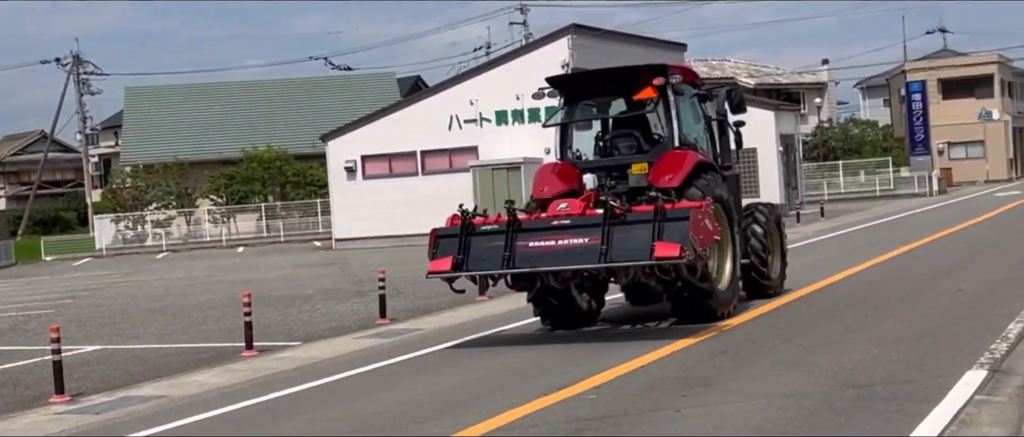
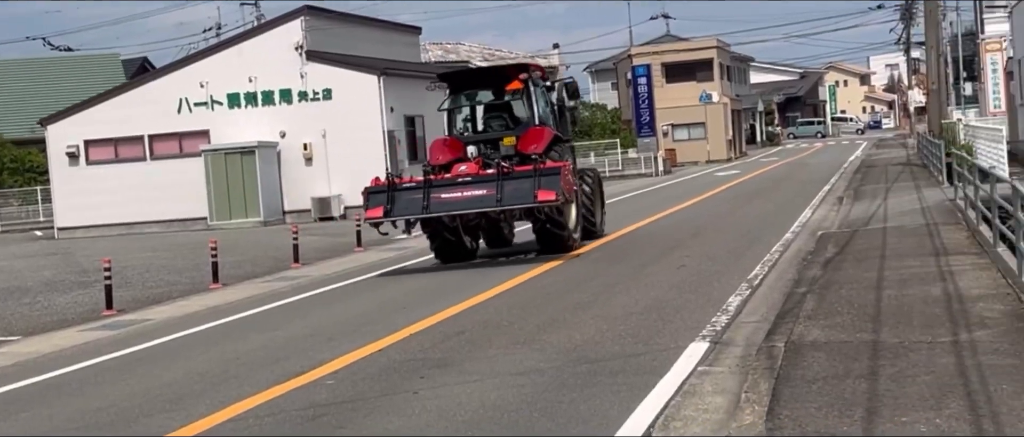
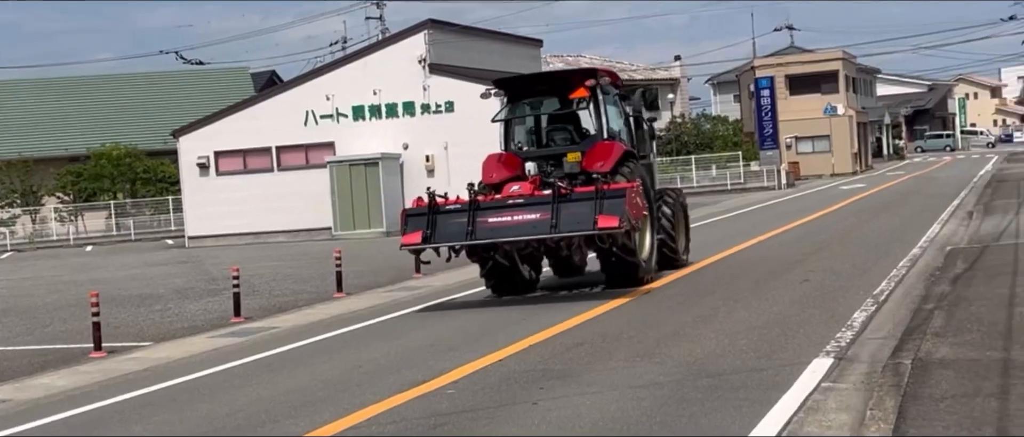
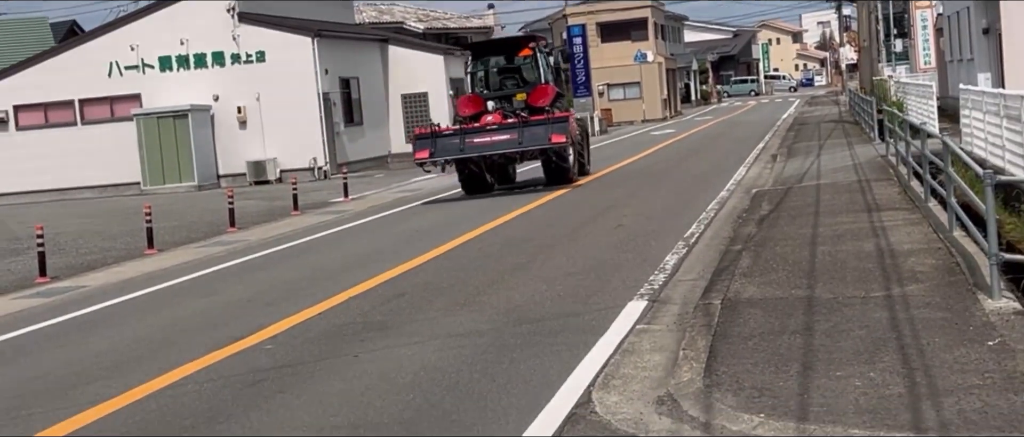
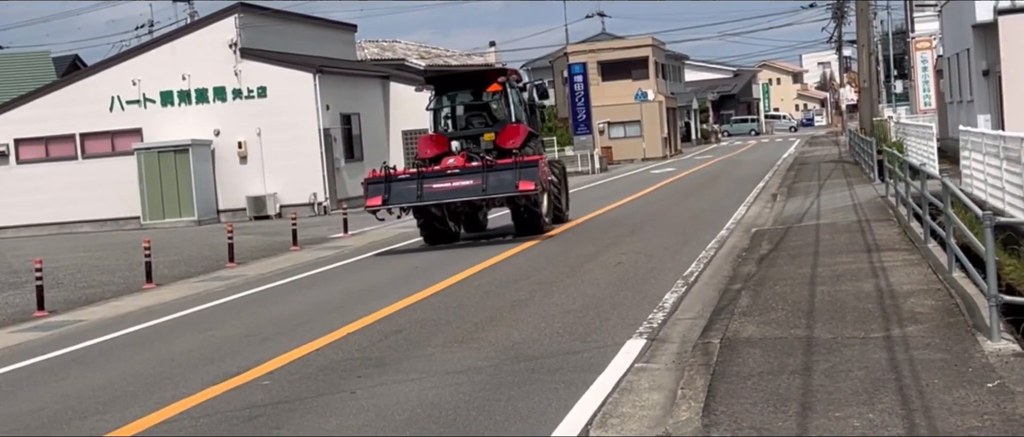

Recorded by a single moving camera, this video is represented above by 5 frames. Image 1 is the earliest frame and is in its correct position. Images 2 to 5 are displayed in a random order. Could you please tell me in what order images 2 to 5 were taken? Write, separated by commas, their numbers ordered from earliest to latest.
3, 2, 5, 4
